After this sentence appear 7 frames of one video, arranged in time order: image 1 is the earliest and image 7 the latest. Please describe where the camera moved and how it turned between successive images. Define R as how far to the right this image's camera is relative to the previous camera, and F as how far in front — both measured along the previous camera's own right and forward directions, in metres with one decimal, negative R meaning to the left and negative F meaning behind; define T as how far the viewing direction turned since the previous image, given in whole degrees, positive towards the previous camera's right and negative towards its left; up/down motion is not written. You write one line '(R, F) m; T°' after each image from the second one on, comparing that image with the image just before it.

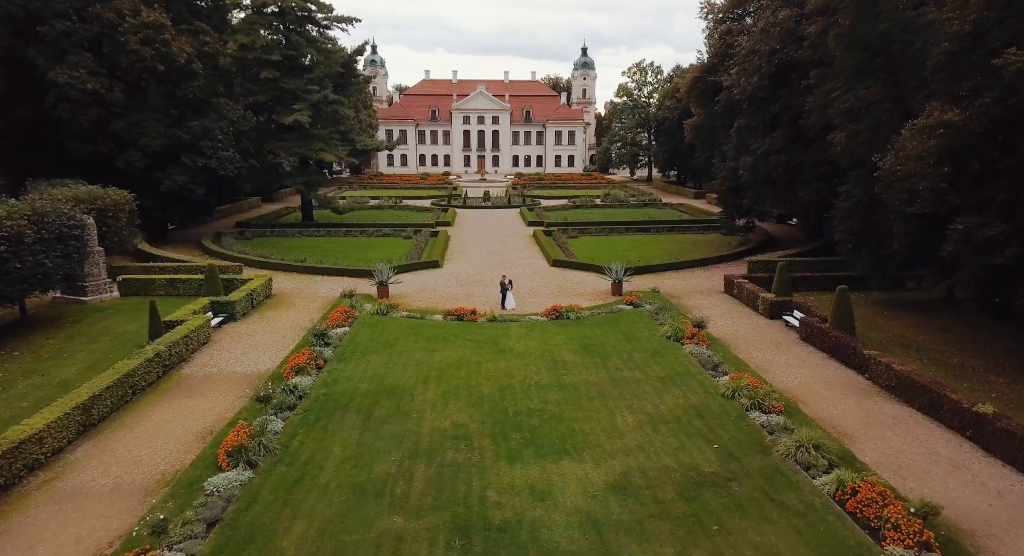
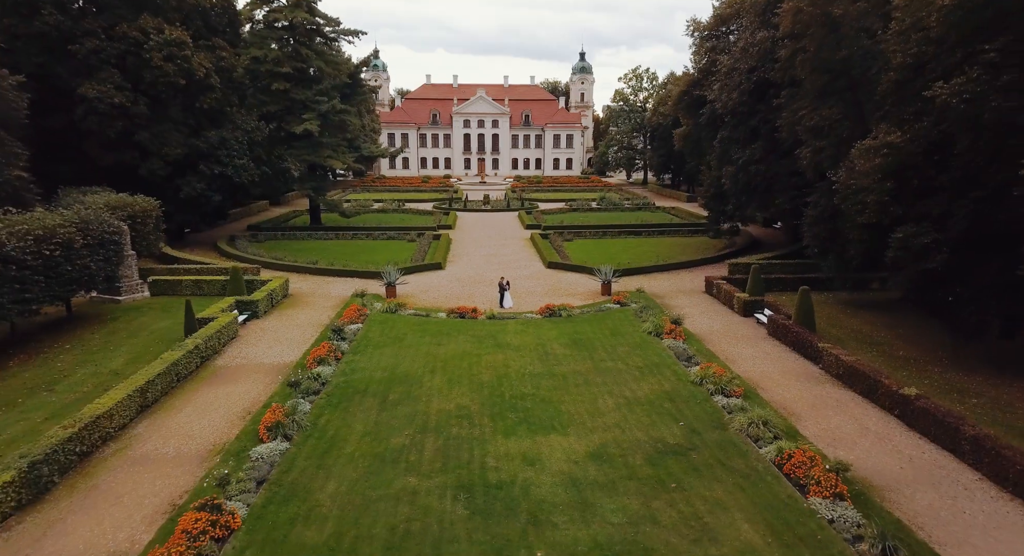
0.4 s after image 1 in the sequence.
(+0.1, -1.6) m; 0°
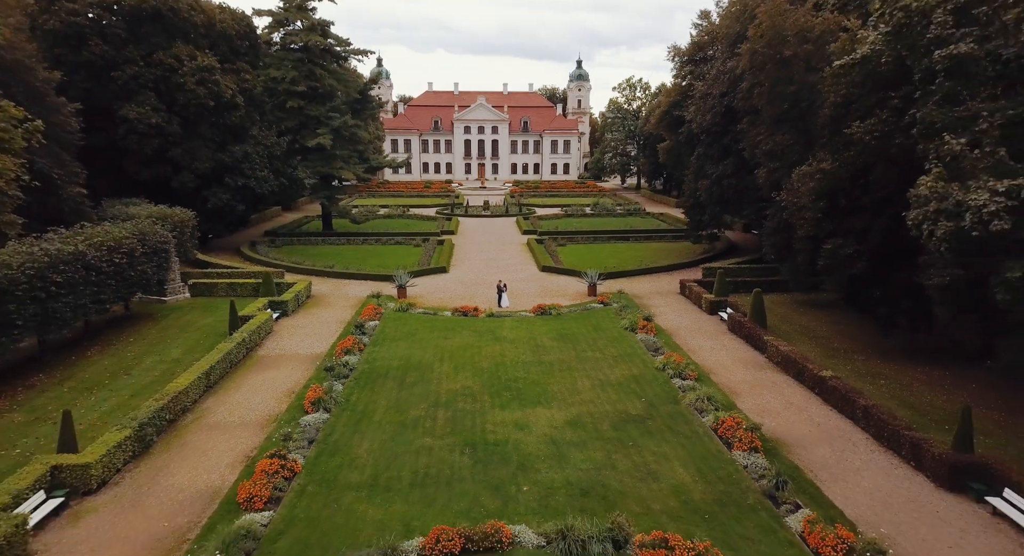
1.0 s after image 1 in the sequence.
(+0.1, -2.6) m; 0°
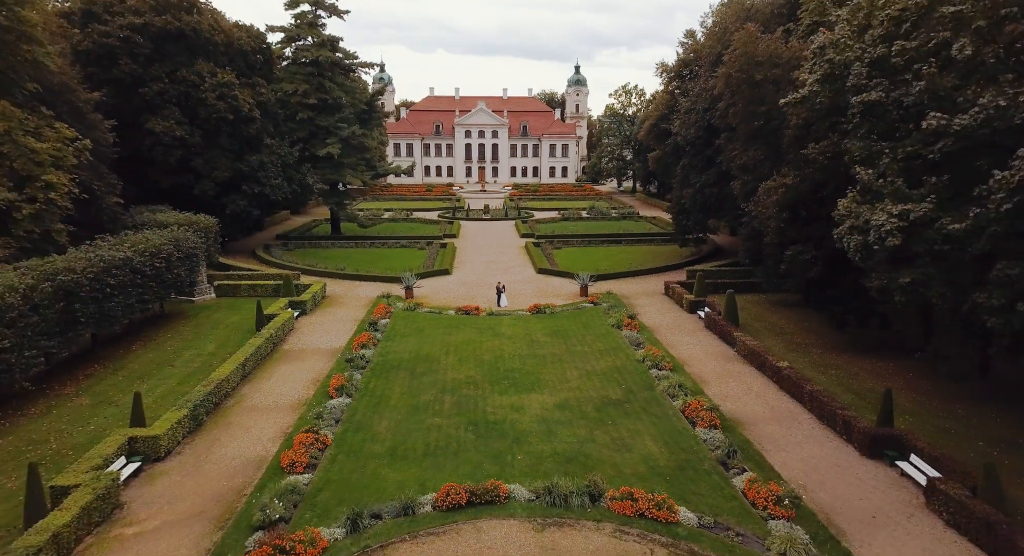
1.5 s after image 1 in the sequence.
(+0.1, -2.0) m; 0°
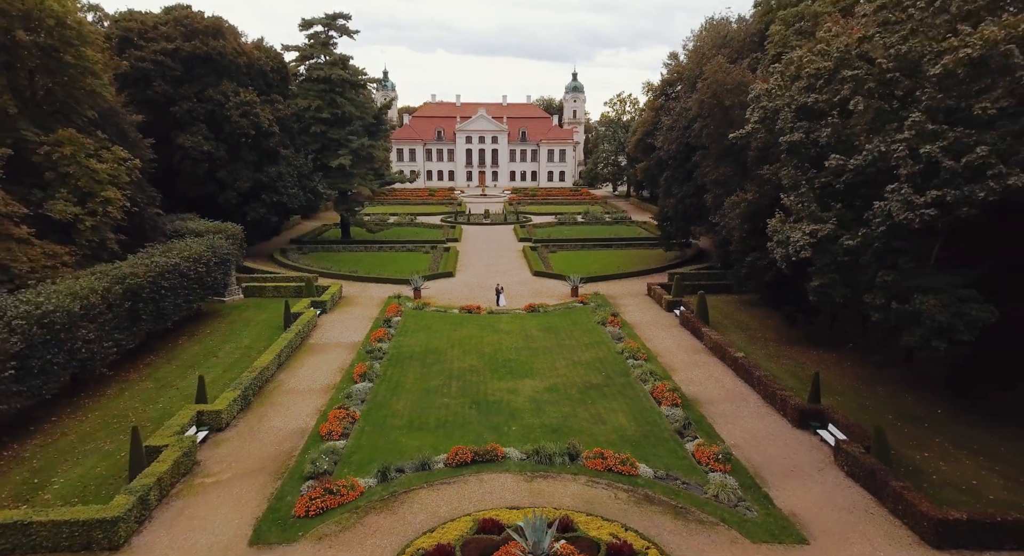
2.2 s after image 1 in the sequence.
(+0.1, -2.6) m; 0°
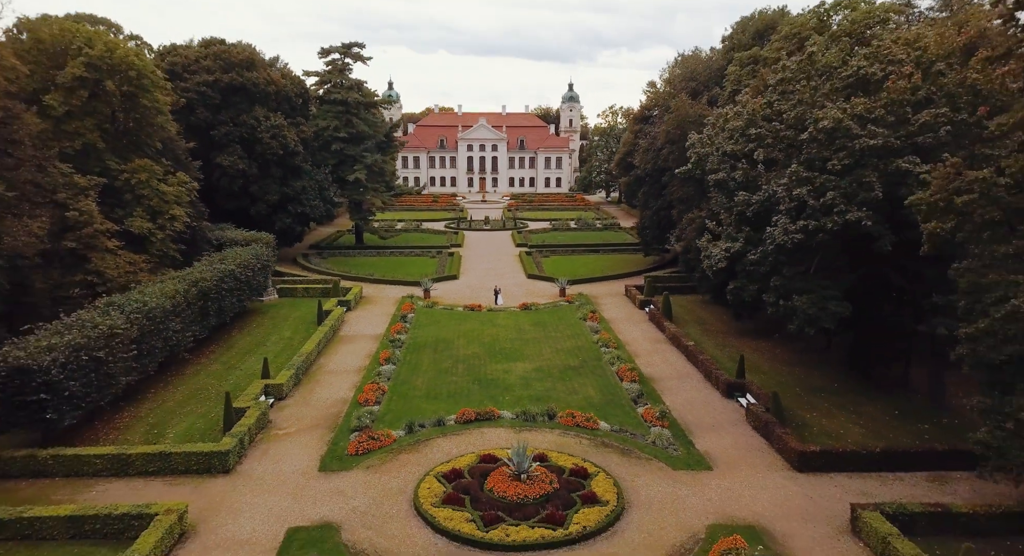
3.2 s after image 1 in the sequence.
(+0.2, -4.2) m; 0°
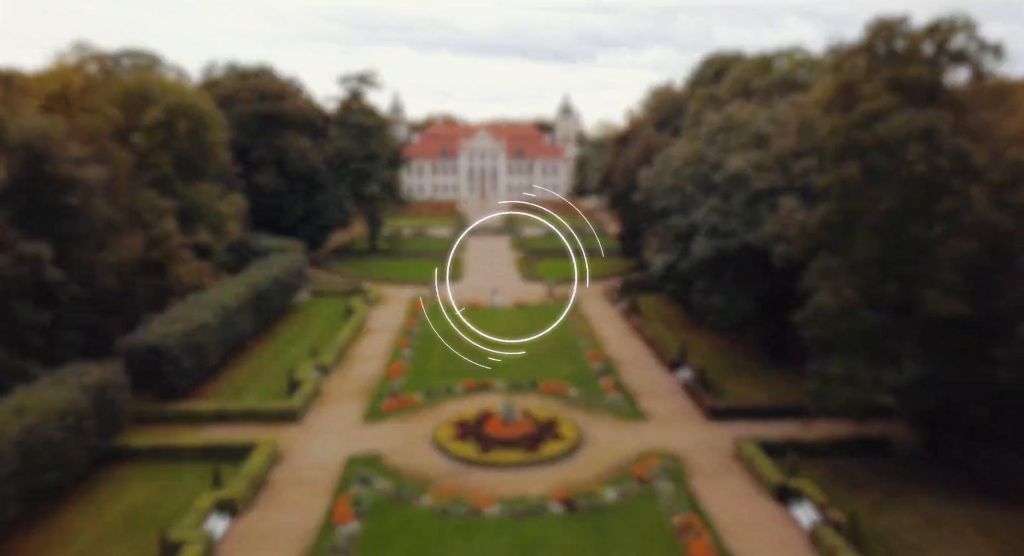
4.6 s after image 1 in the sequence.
(+0.3, -5.4) m; 0°
